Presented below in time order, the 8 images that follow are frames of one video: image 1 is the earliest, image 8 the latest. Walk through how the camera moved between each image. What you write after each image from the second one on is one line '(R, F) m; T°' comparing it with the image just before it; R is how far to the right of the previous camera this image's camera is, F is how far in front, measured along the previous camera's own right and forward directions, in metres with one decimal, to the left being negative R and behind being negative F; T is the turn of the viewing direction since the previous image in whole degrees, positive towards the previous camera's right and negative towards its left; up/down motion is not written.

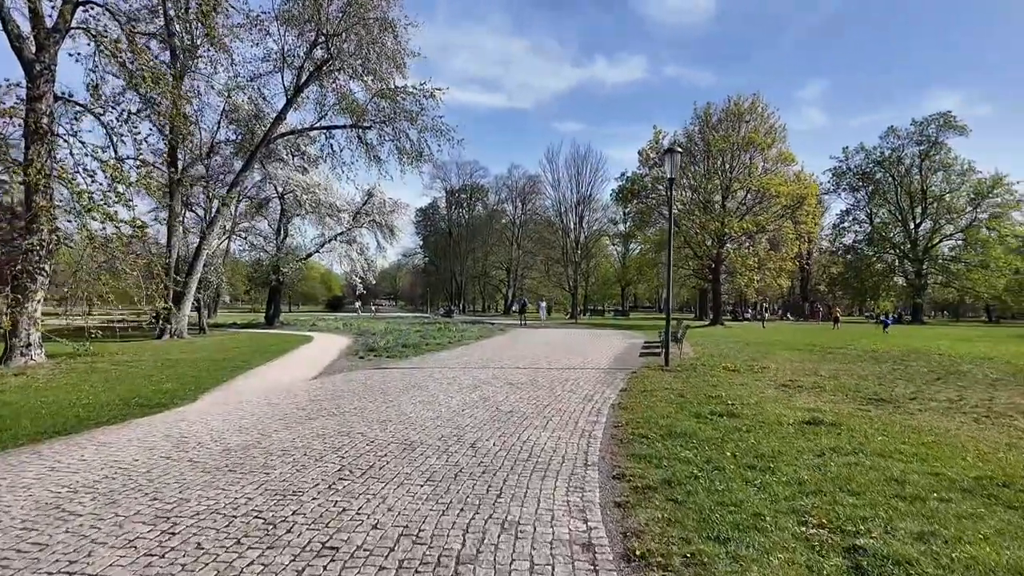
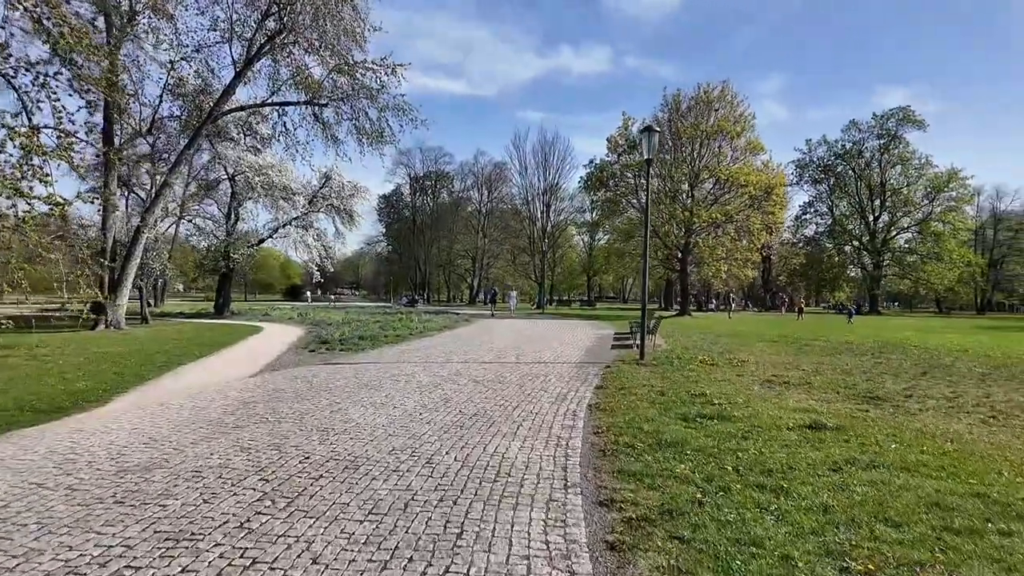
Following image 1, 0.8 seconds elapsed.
(0.0, +1.0) m; +3°
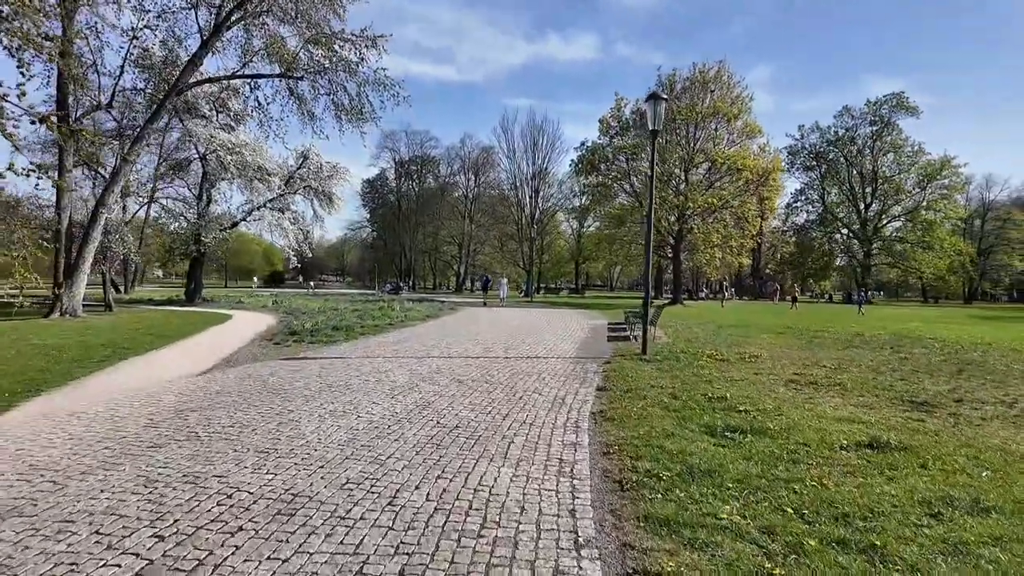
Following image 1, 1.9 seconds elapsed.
(0.0, +1.4) m; +1°
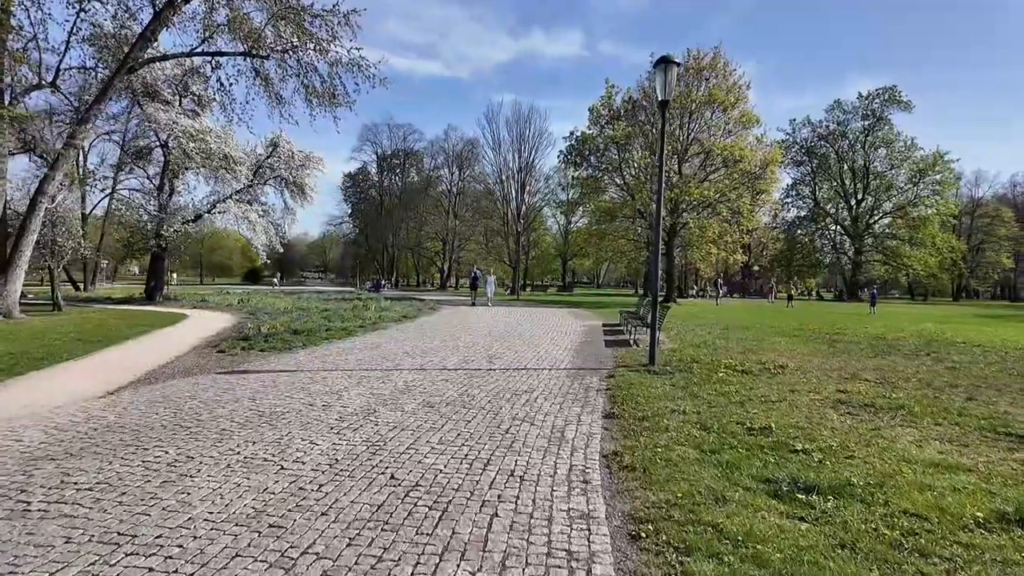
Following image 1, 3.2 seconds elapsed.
(0.0, +1.8) m; +1°
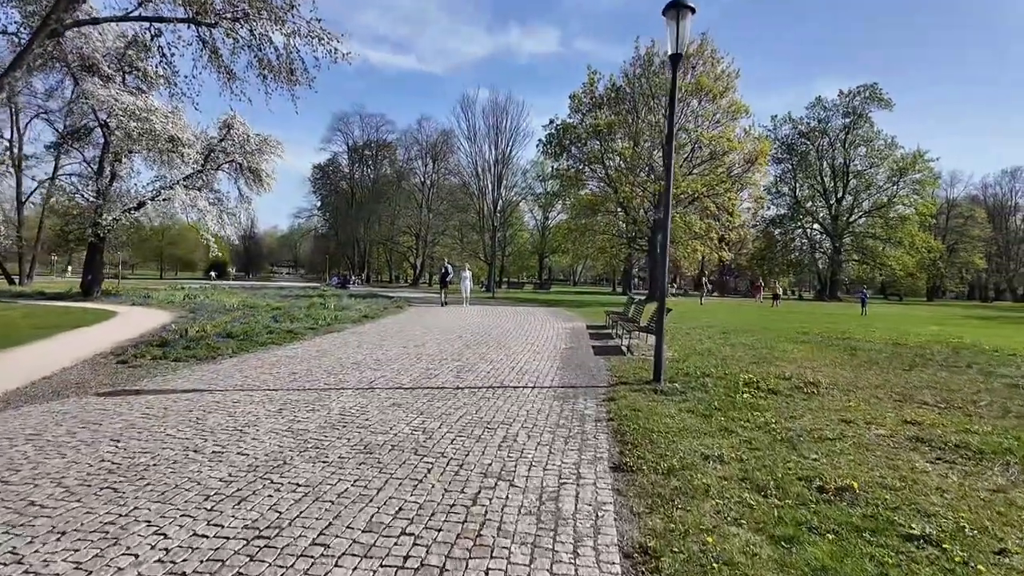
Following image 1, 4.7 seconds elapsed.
(0.0, +1.9) m; +2°
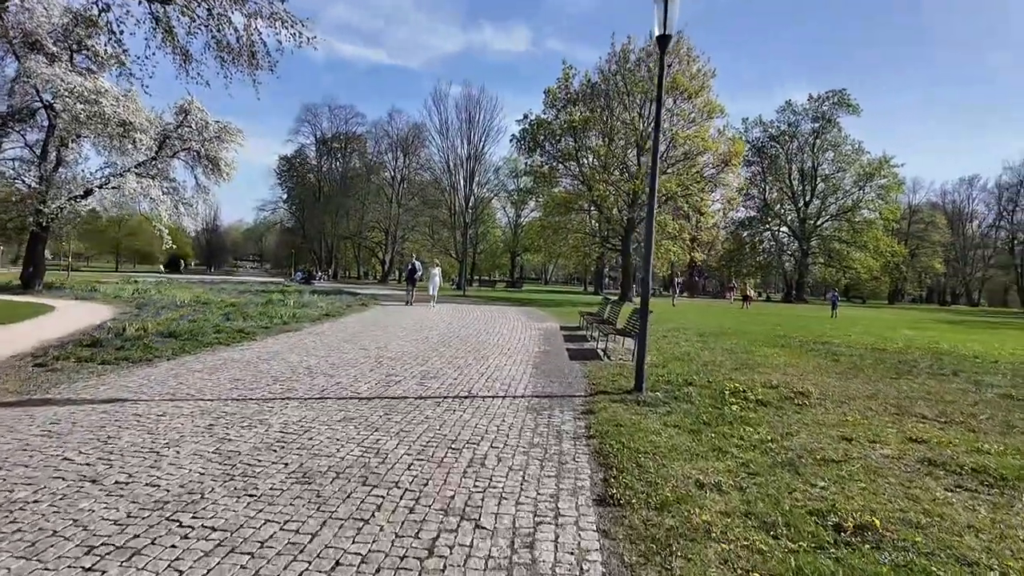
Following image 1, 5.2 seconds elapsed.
(0.0, +0.7) m; +3°
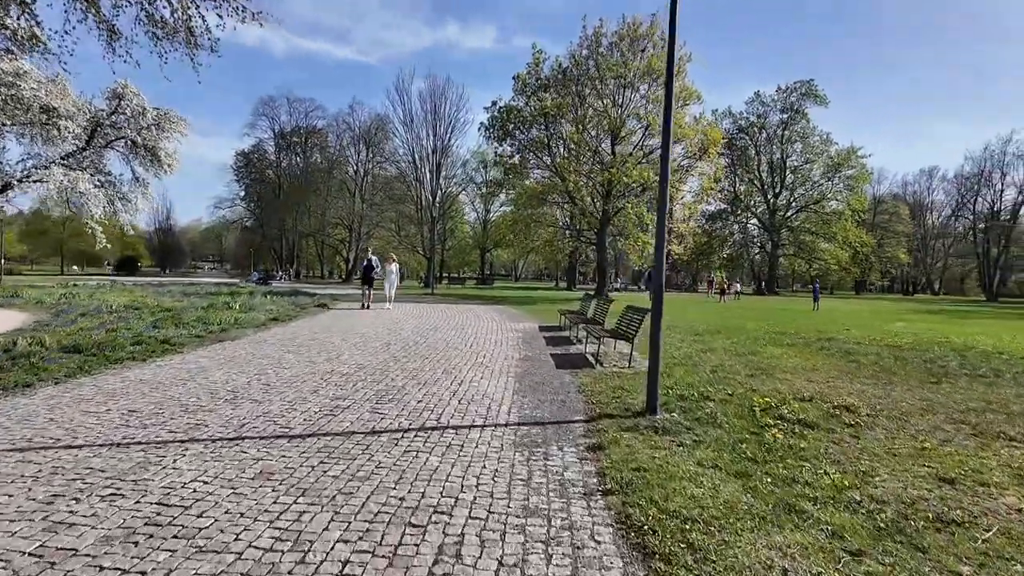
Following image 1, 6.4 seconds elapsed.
(-0.1, +1.6) m; +3°
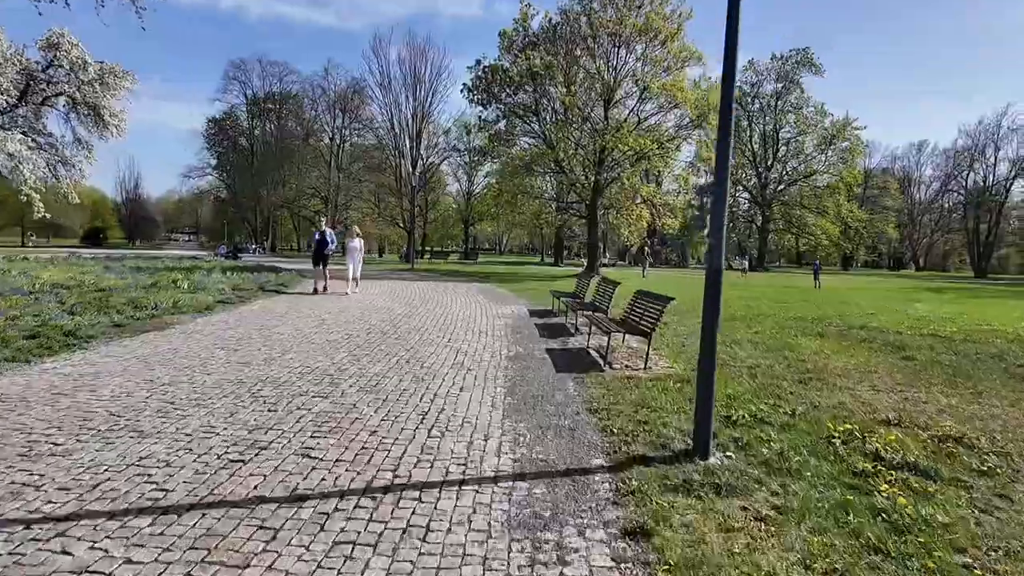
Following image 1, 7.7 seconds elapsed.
(-0.1, +1.8) m; +2°
